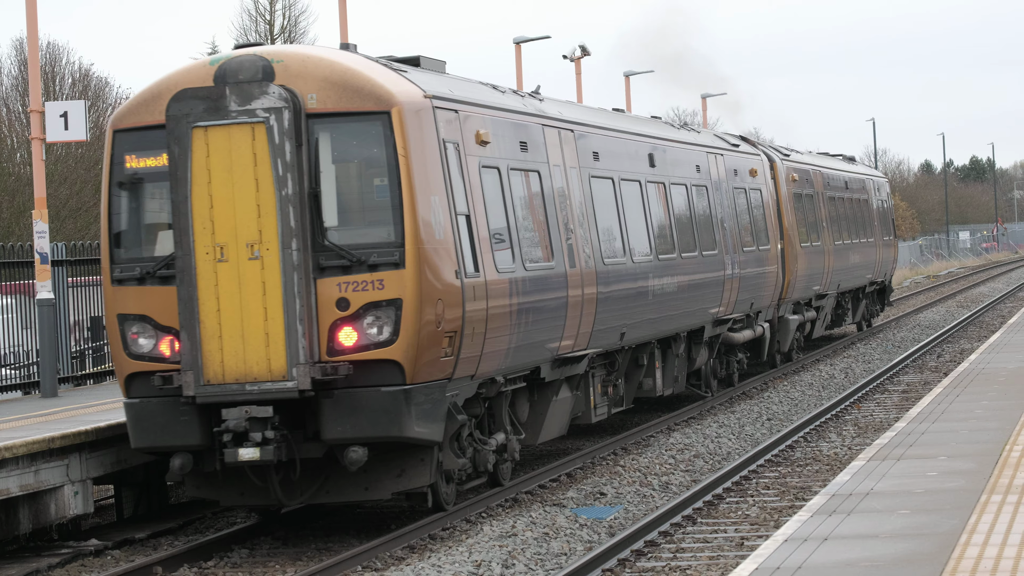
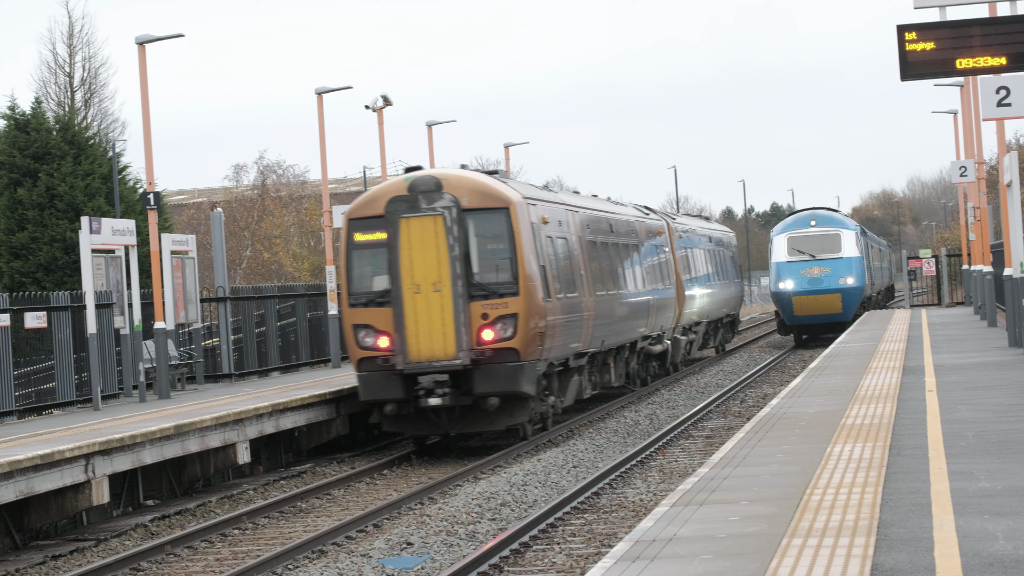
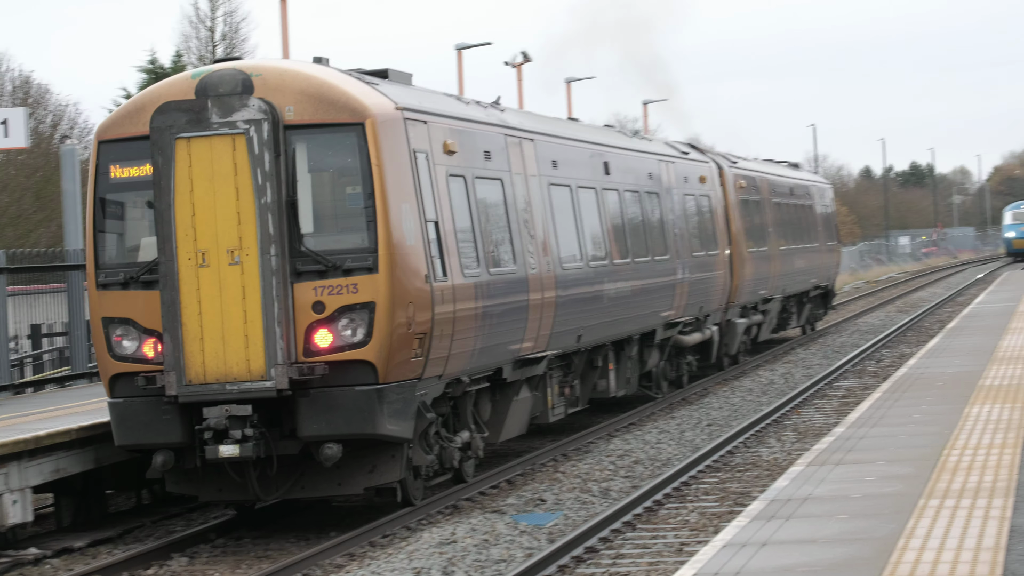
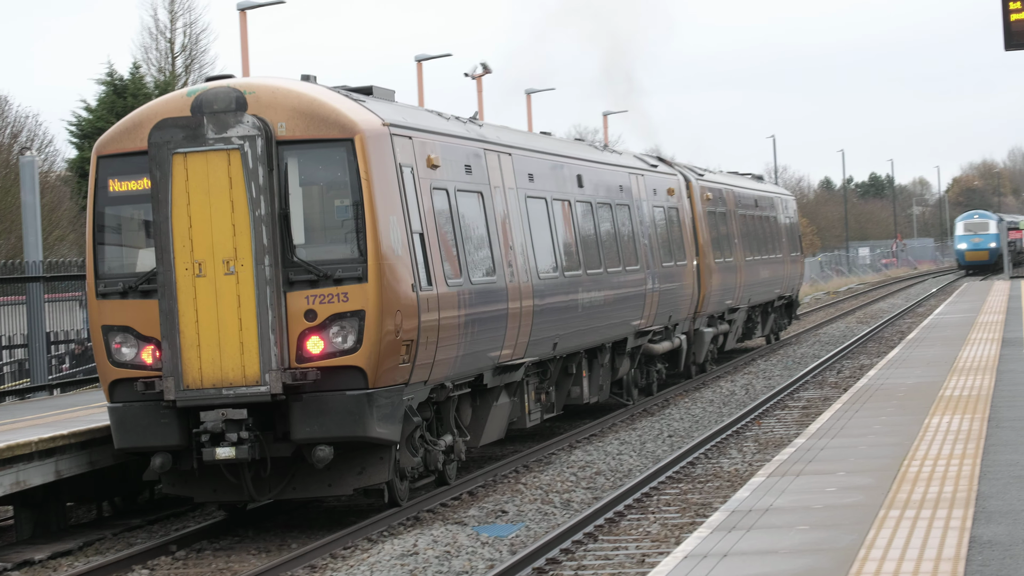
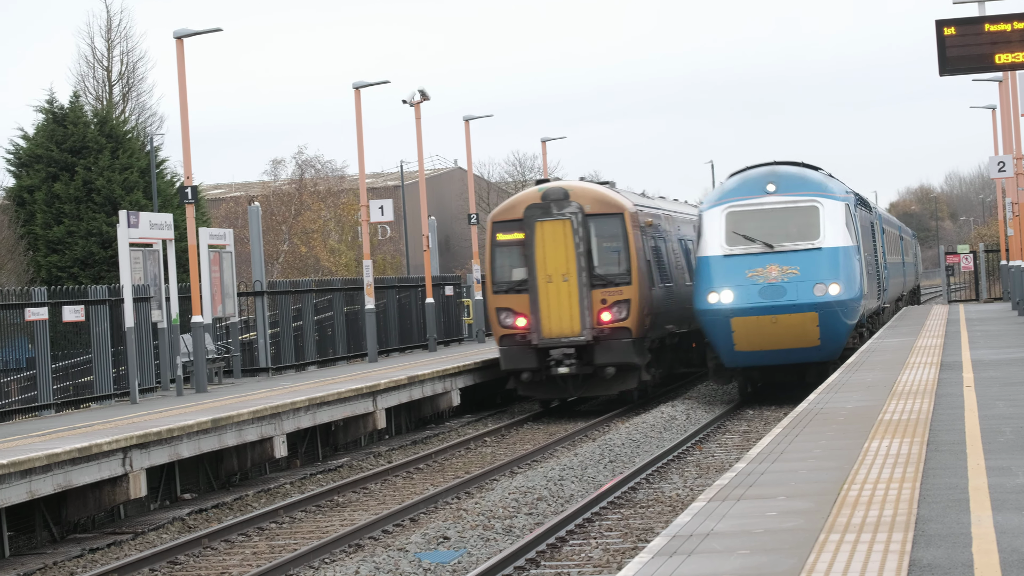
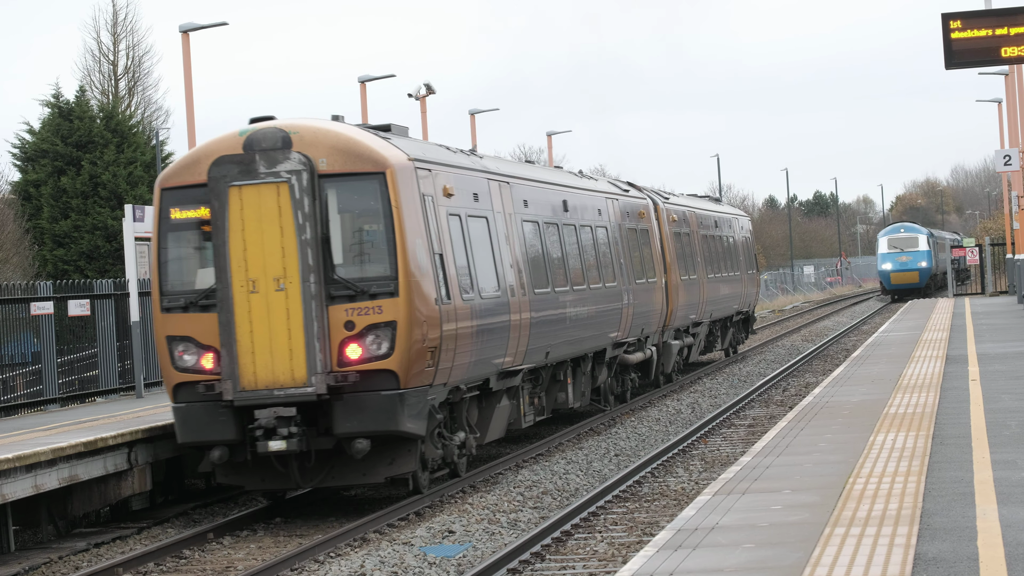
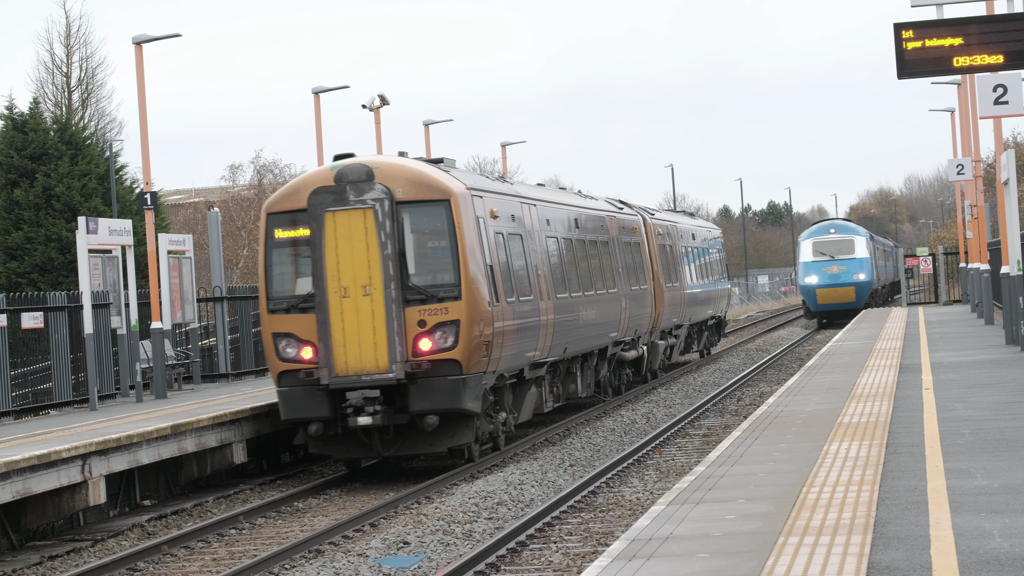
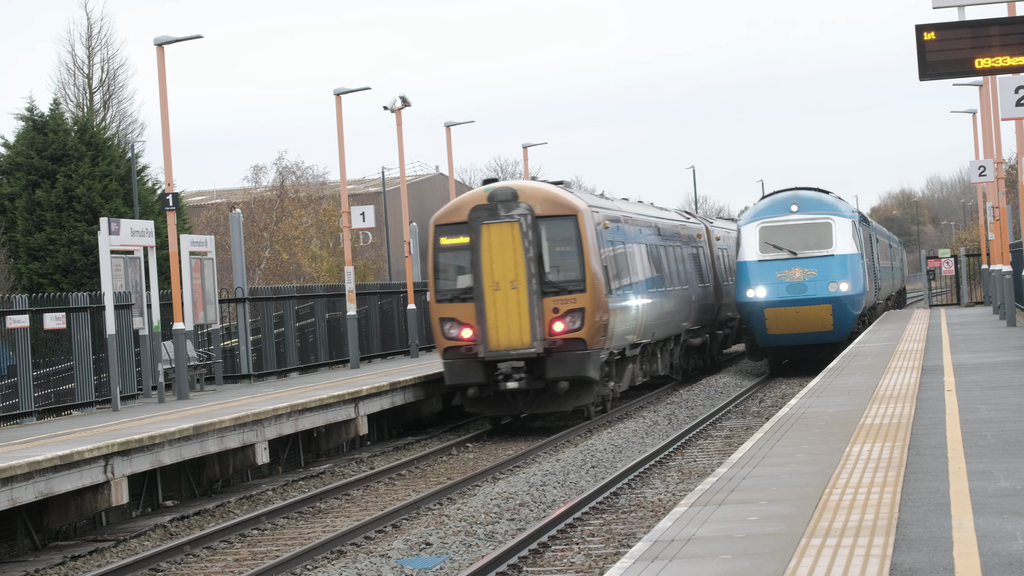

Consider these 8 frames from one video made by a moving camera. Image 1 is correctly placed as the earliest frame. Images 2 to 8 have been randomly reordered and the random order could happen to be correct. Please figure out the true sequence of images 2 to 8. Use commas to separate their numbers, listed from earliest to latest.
3, 4, 6, 7, 2, 8, 5
